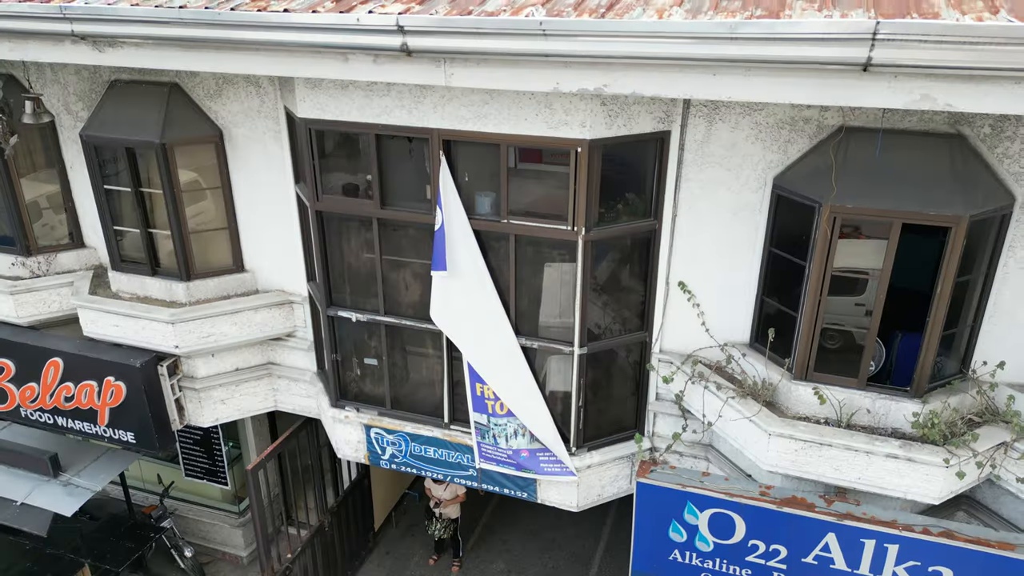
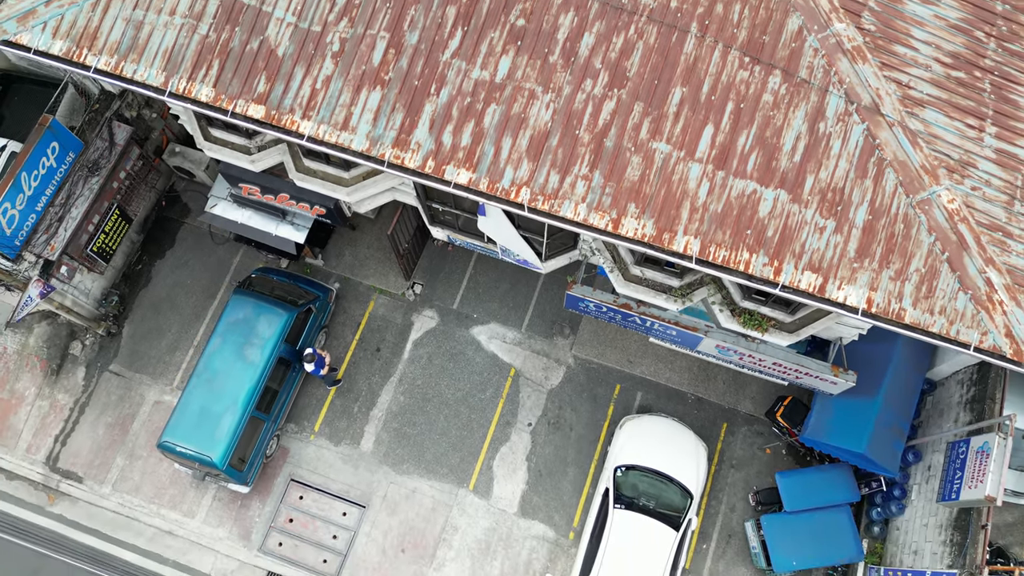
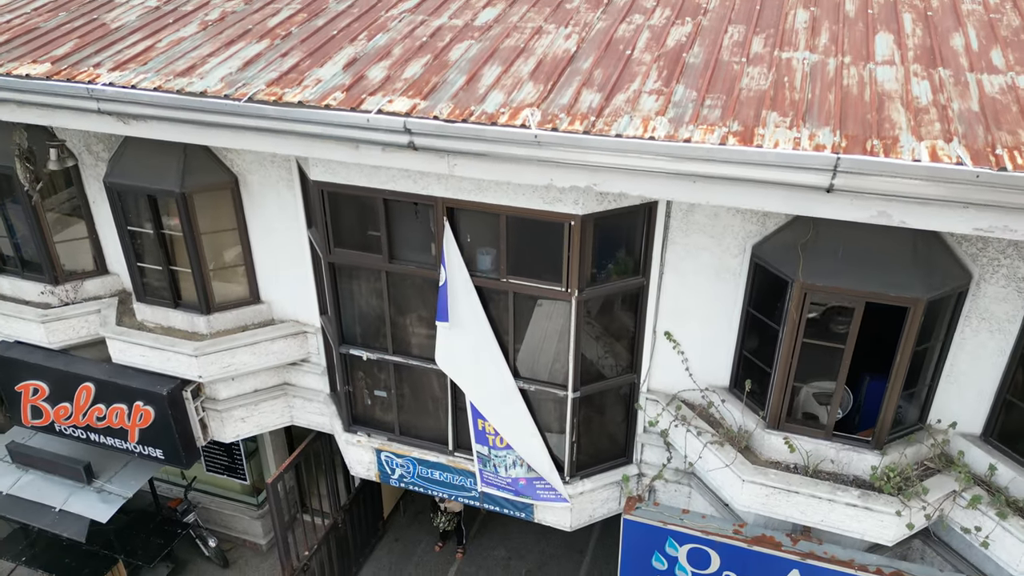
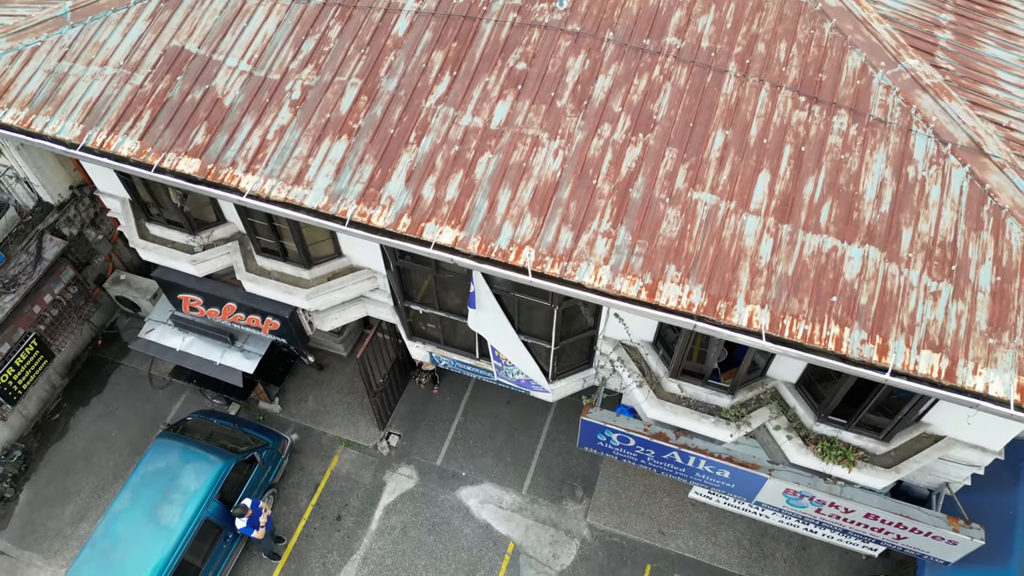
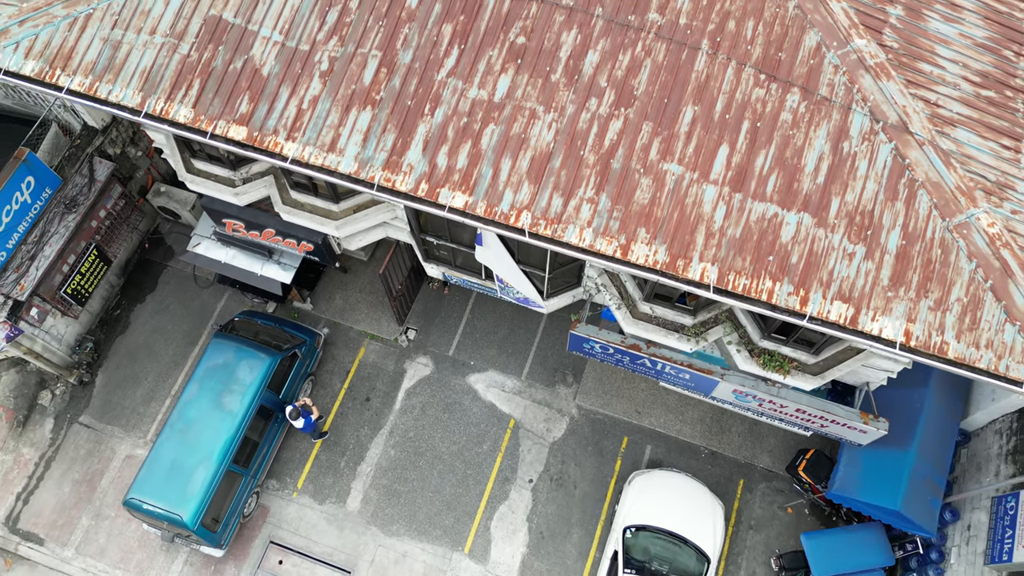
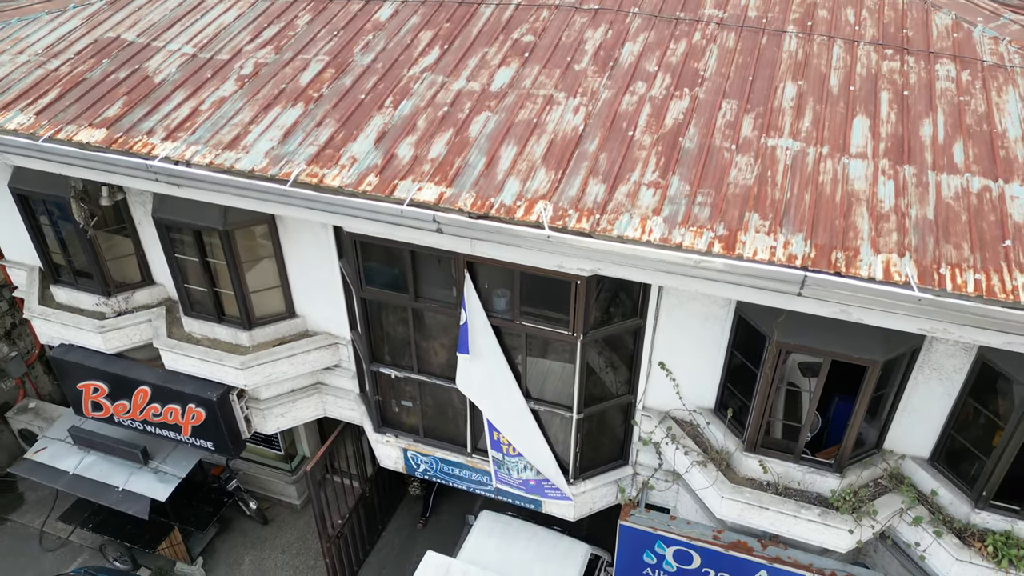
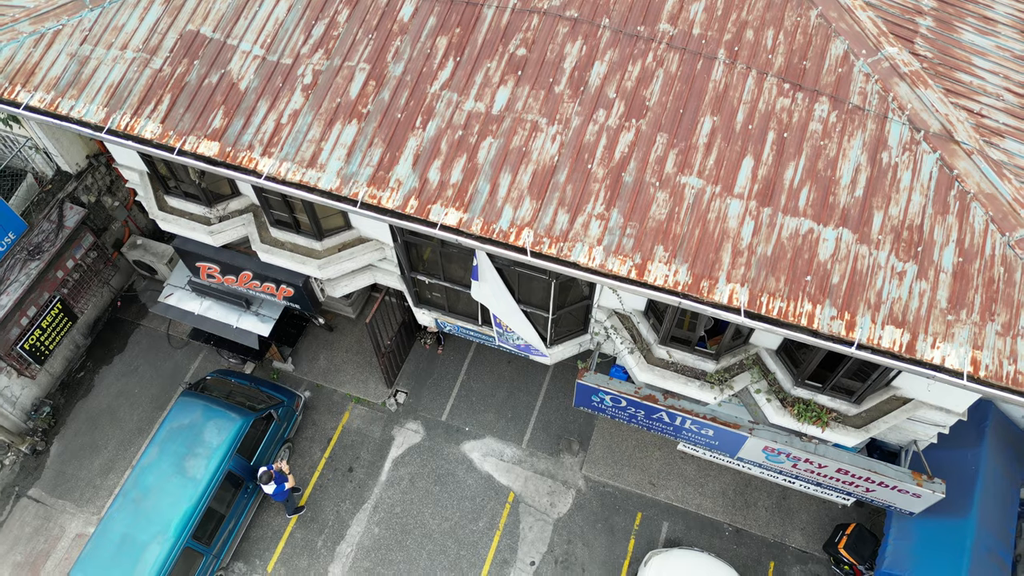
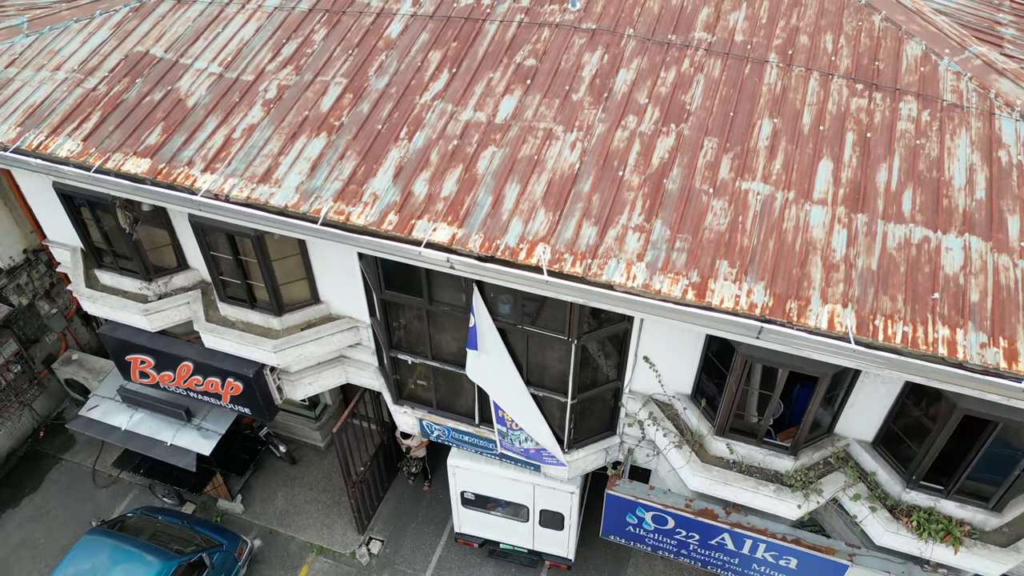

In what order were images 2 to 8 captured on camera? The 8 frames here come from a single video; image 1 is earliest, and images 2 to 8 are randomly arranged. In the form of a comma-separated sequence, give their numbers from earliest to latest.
3, 6, 8, 4, 7, 5, 2
